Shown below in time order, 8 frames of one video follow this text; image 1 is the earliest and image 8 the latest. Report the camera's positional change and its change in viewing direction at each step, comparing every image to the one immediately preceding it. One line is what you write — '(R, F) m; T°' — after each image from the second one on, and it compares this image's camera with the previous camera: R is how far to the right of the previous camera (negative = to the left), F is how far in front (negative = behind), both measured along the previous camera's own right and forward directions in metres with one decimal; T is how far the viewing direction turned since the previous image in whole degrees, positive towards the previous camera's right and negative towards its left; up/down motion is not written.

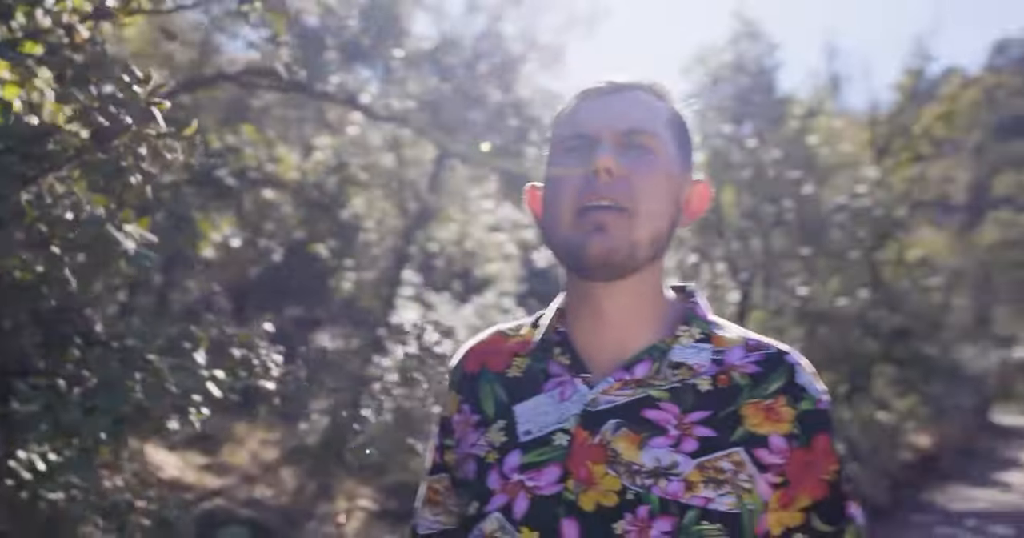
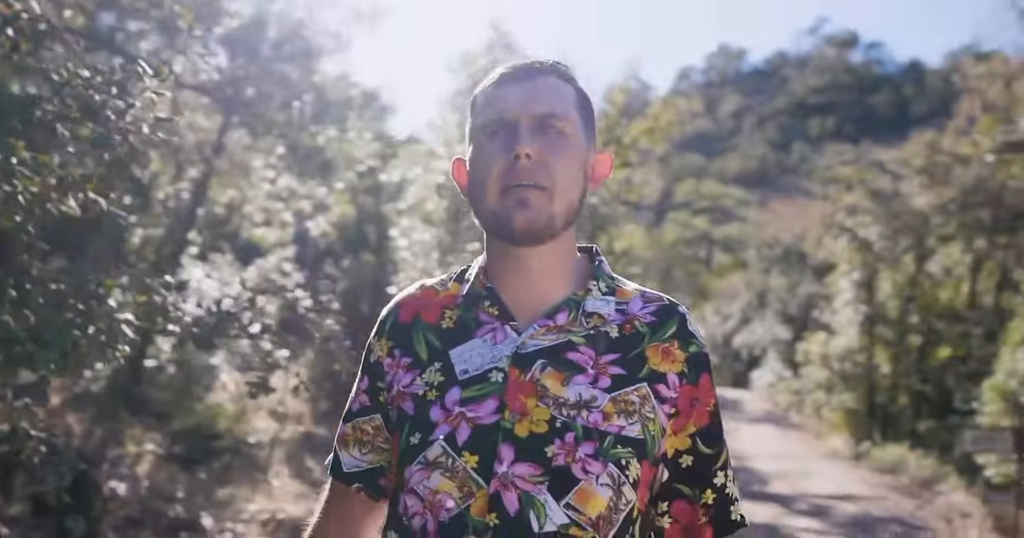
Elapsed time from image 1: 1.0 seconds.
(+0.7, -0.3) m; -7°
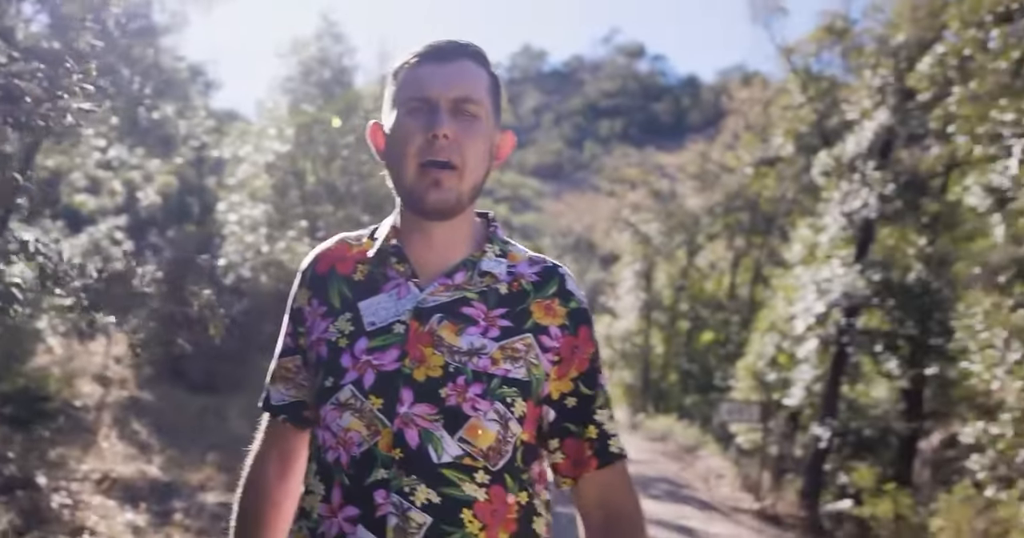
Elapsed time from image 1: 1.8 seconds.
(+0.6, +1.2) m; -11°
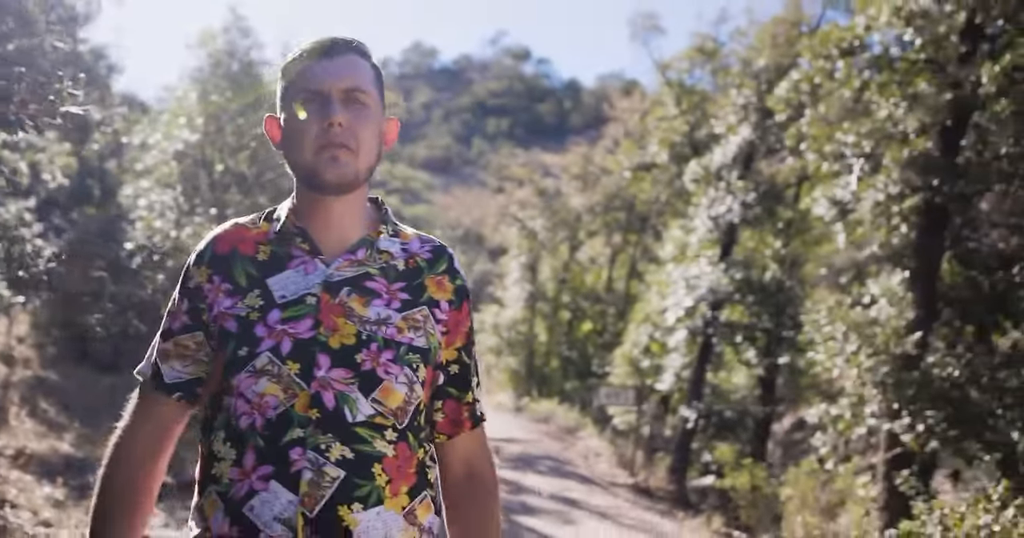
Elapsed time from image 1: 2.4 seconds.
(-0.2, -0.8) m; +6°
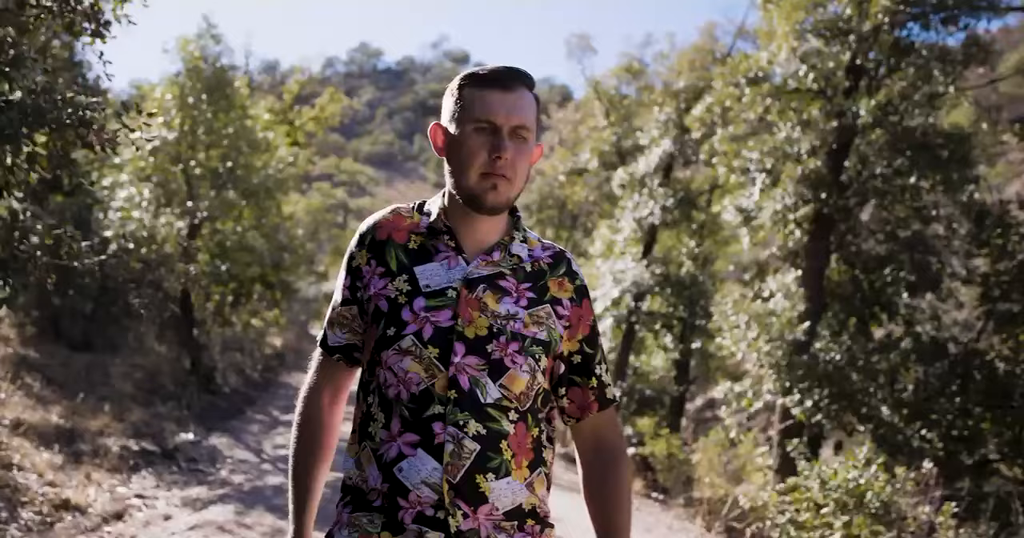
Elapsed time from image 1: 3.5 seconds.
(-0.3, -1.3) m; +4°
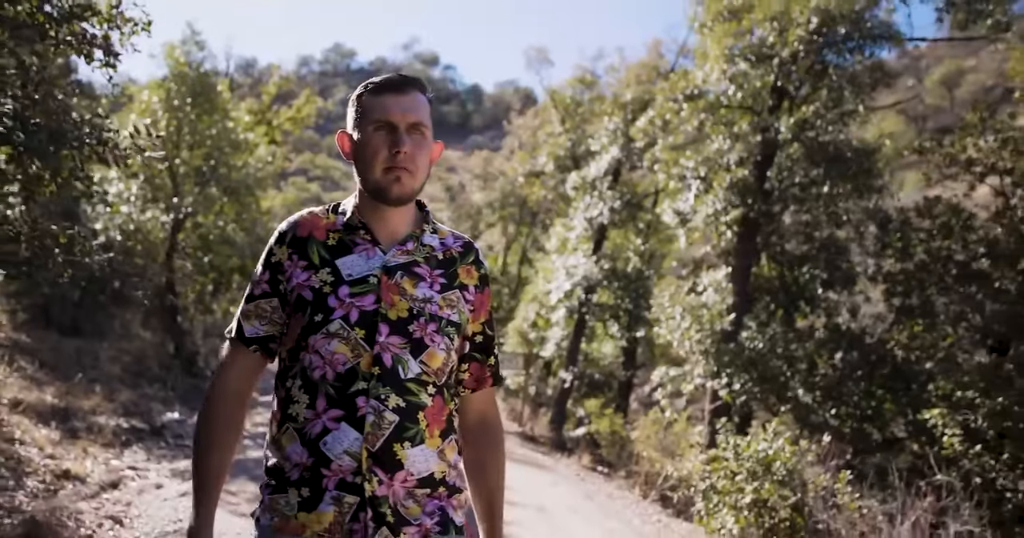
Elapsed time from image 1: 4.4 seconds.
(+0.1, -1.1) m; +1°
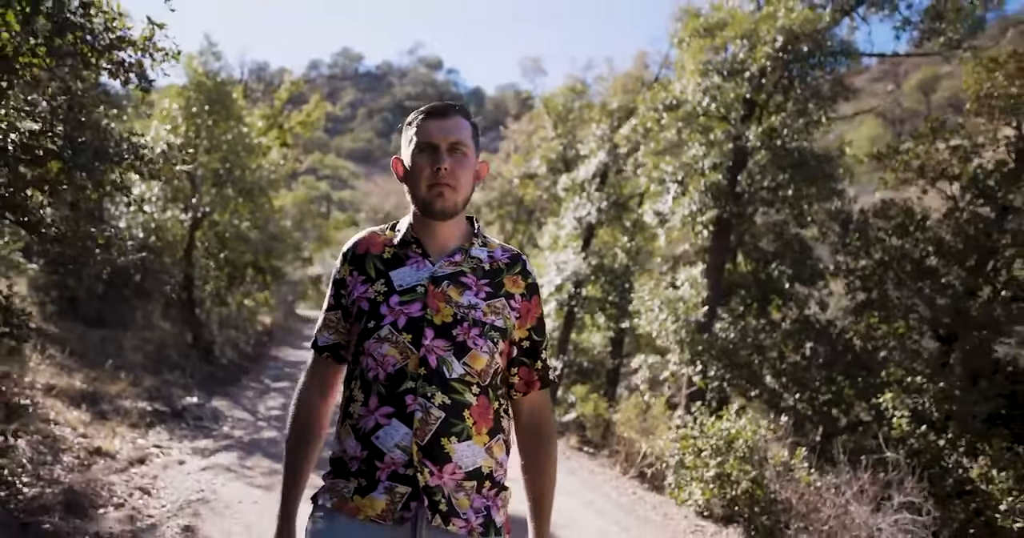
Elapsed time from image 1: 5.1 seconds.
(+0.2, -1.0) m; 0°
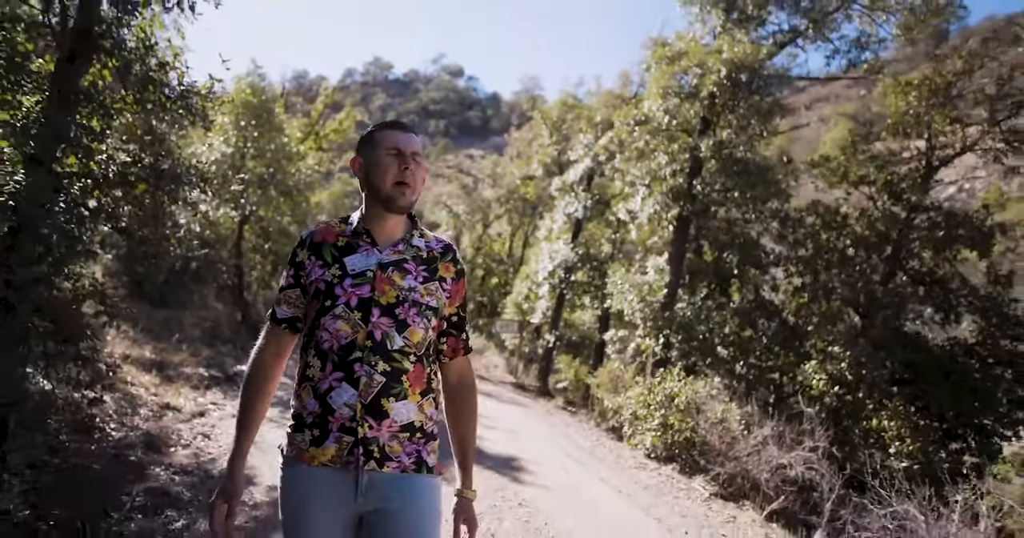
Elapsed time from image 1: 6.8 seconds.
(+0.7, -2.5) m; -2°
